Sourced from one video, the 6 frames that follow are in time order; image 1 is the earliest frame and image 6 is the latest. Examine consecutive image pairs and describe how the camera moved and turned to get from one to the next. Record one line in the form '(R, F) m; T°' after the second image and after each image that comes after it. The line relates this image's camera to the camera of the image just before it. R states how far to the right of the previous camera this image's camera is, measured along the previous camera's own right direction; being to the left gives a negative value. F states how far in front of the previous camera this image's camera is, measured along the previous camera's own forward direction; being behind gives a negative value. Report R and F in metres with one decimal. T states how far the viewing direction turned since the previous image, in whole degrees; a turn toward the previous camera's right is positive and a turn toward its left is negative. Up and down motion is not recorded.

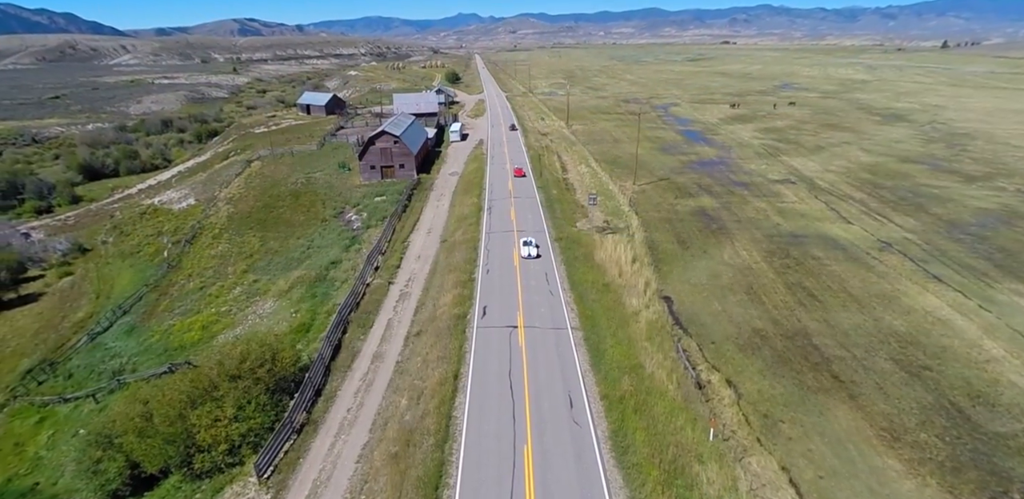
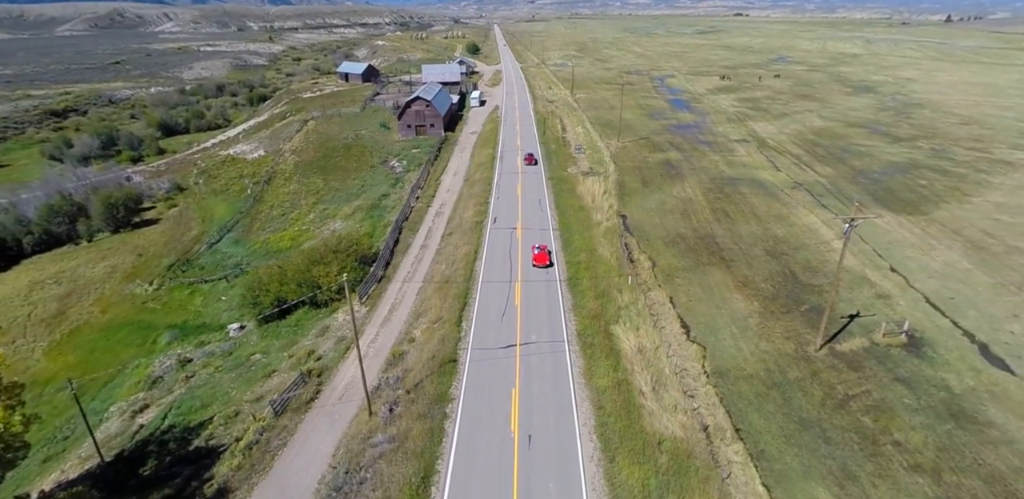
(+1.1, -13.1) m; -2°
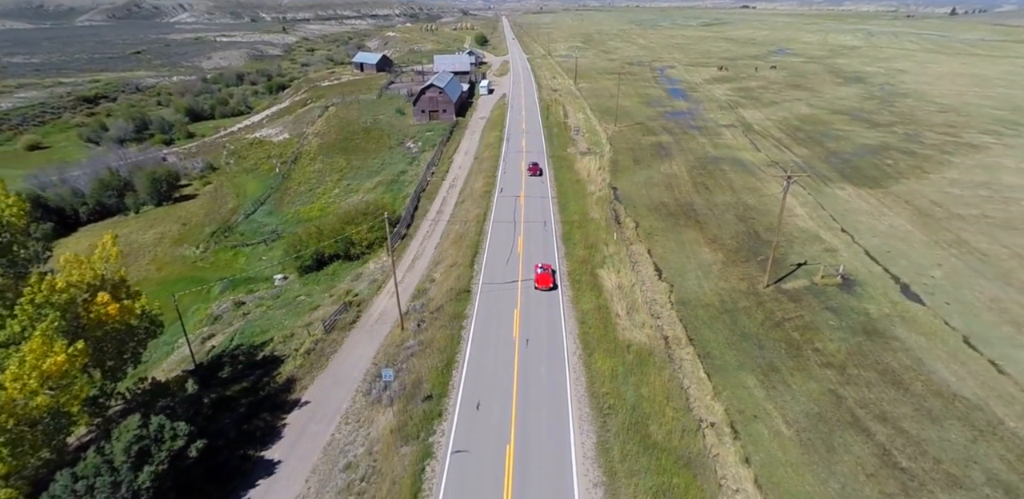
(+0.2, -6.0) m; -1°
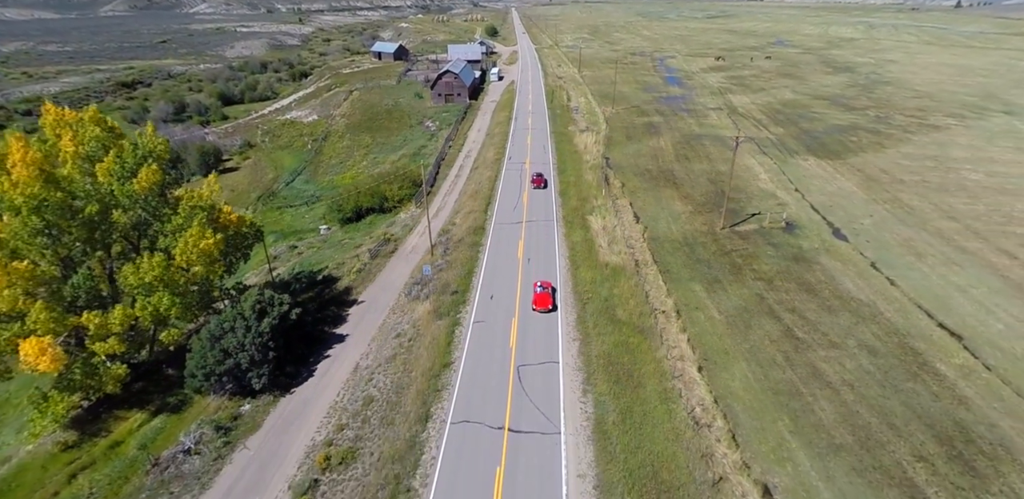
(+0.1, -8.1) m; -1°
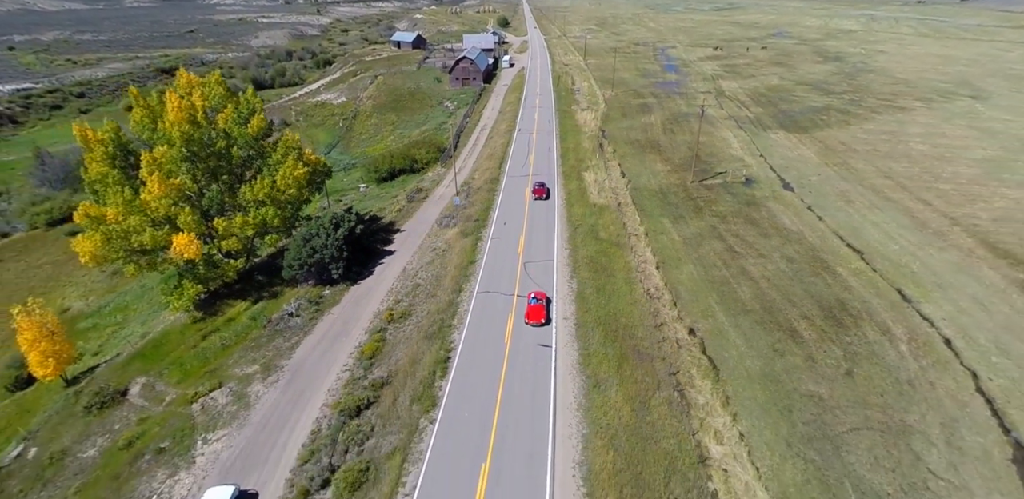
(0.0, -9.5) m; -1°
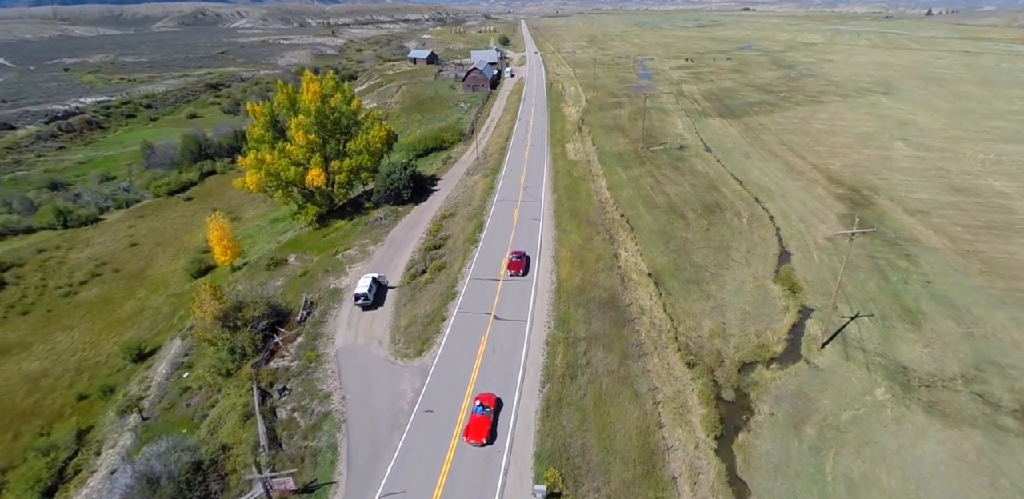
(-0.4, -20.4) m; 0°
